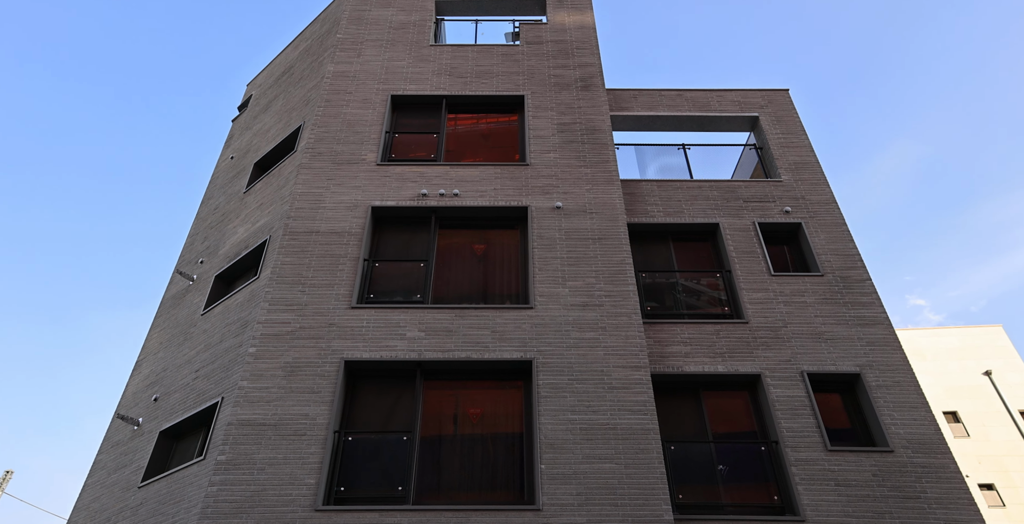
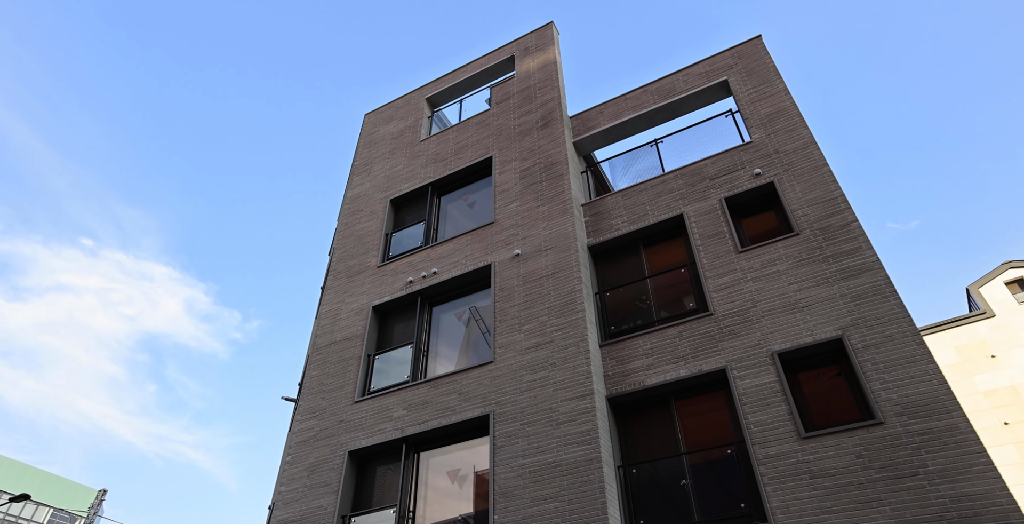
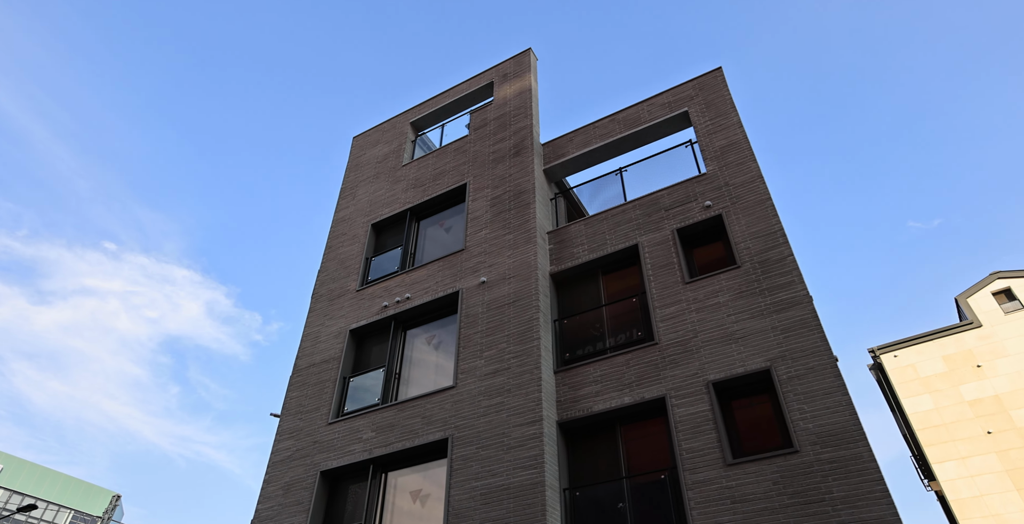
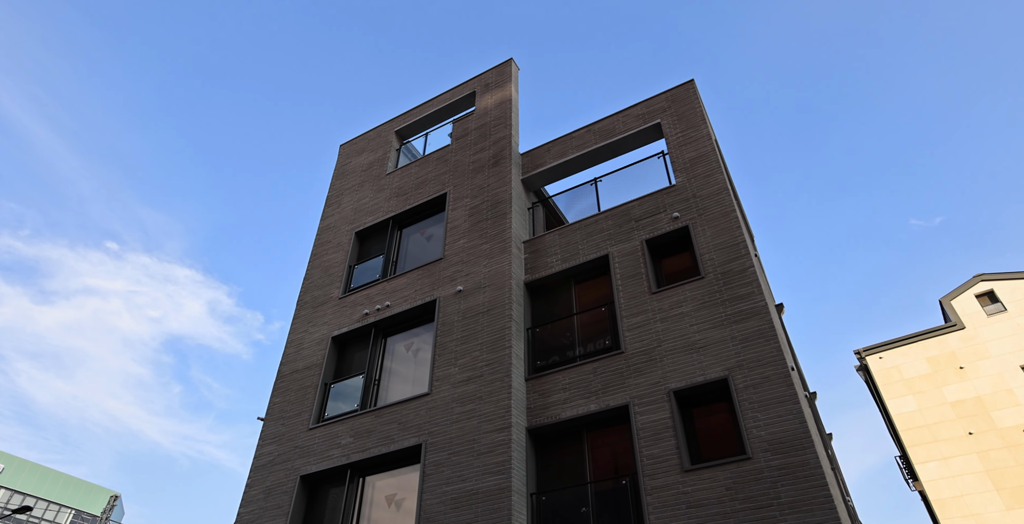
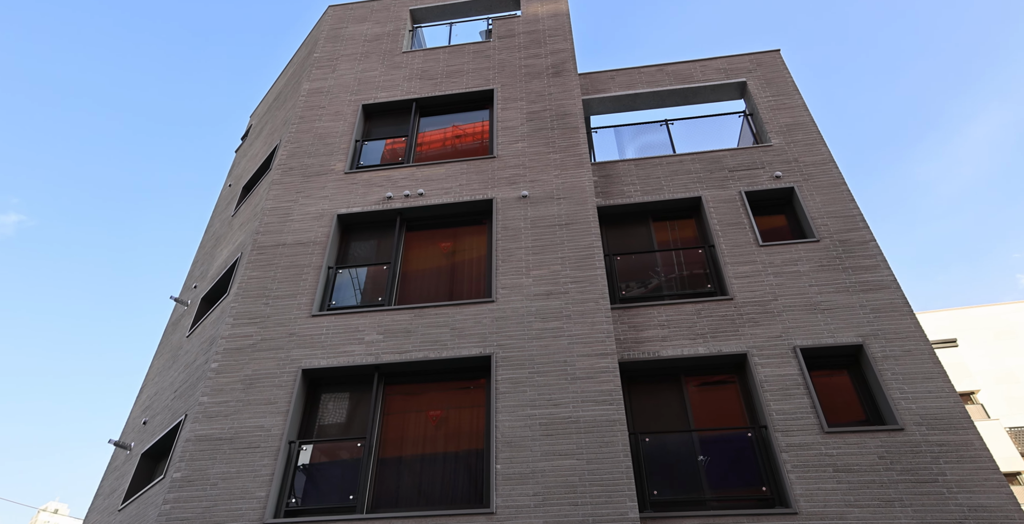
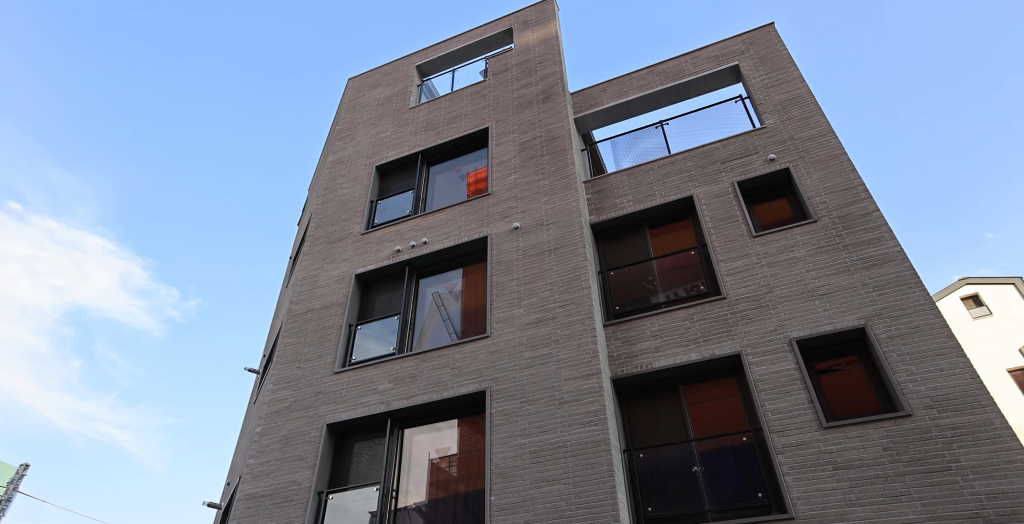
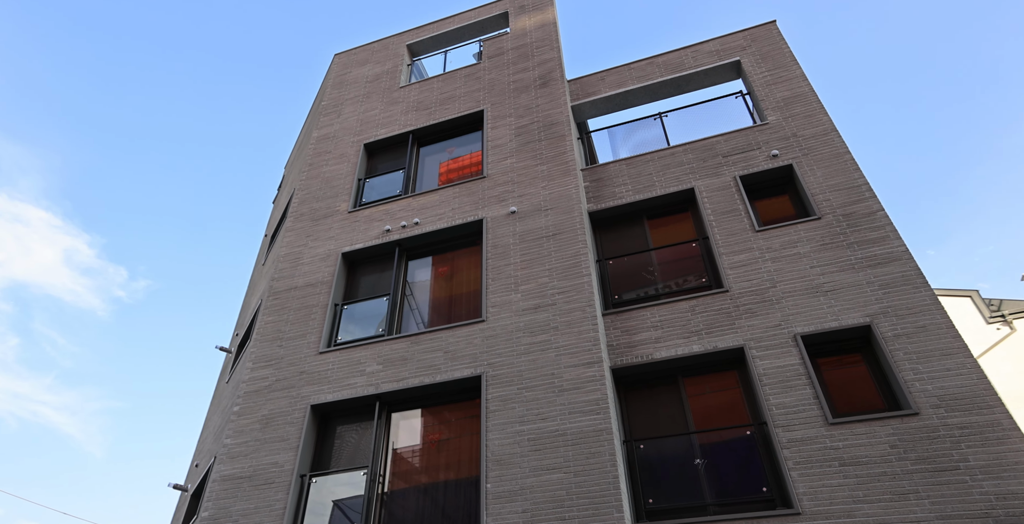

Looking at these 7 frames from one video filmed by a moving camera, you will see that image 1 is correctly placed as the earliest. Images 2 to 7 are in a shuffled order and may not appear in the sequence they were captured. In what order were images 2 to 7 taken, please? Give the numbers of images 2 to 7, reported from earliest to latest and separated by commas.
5, 7, 6, 2, 3, 4
